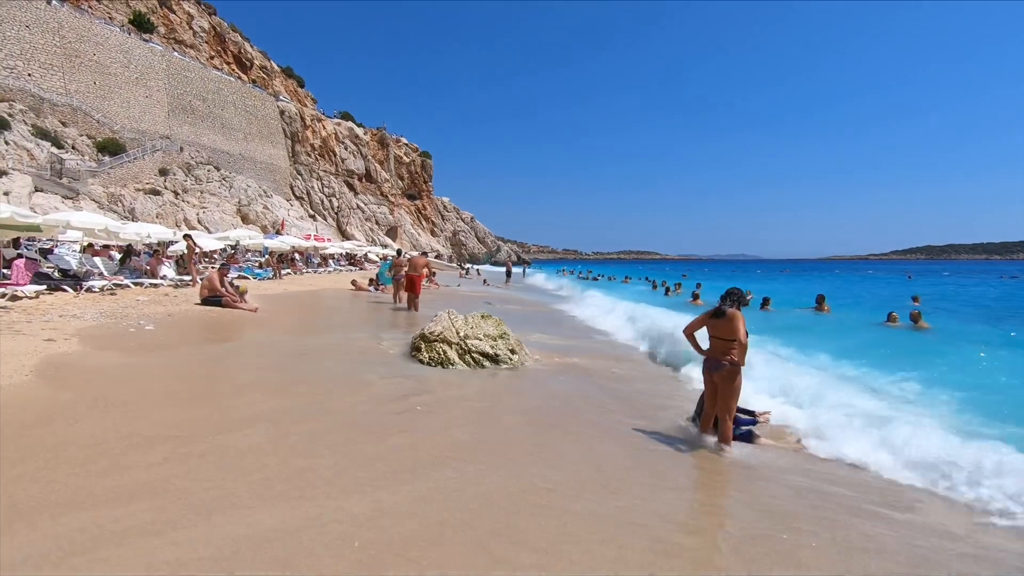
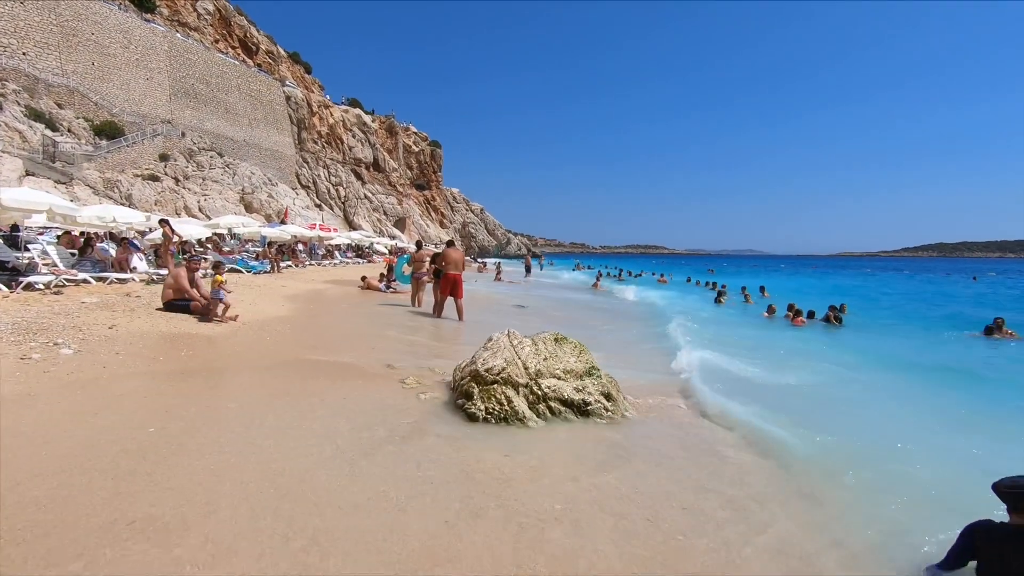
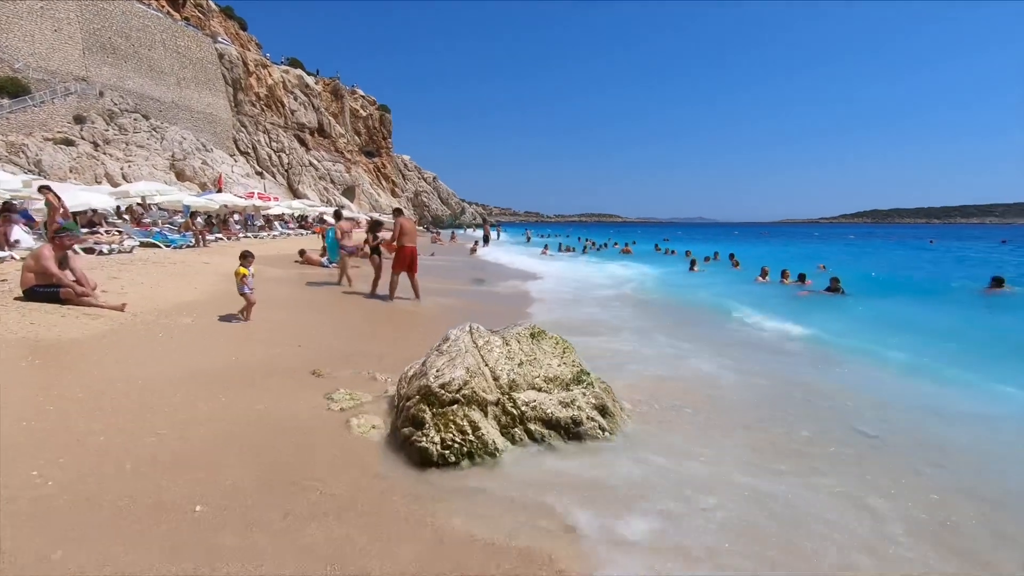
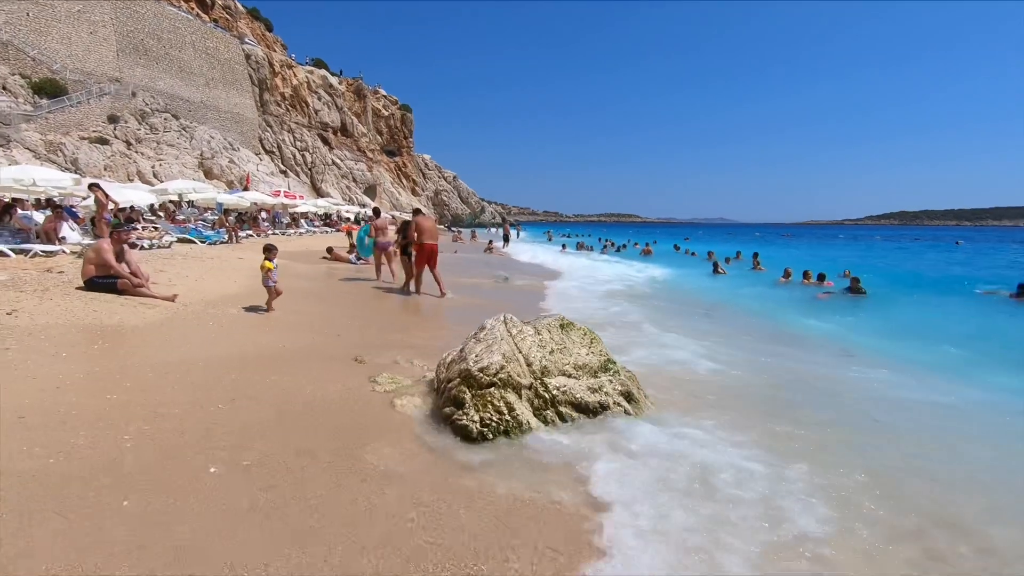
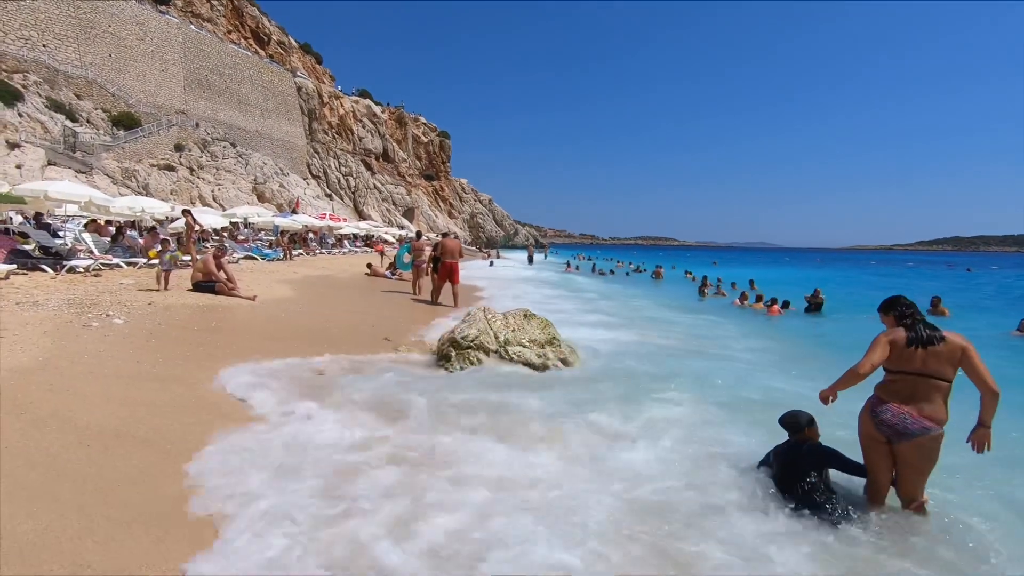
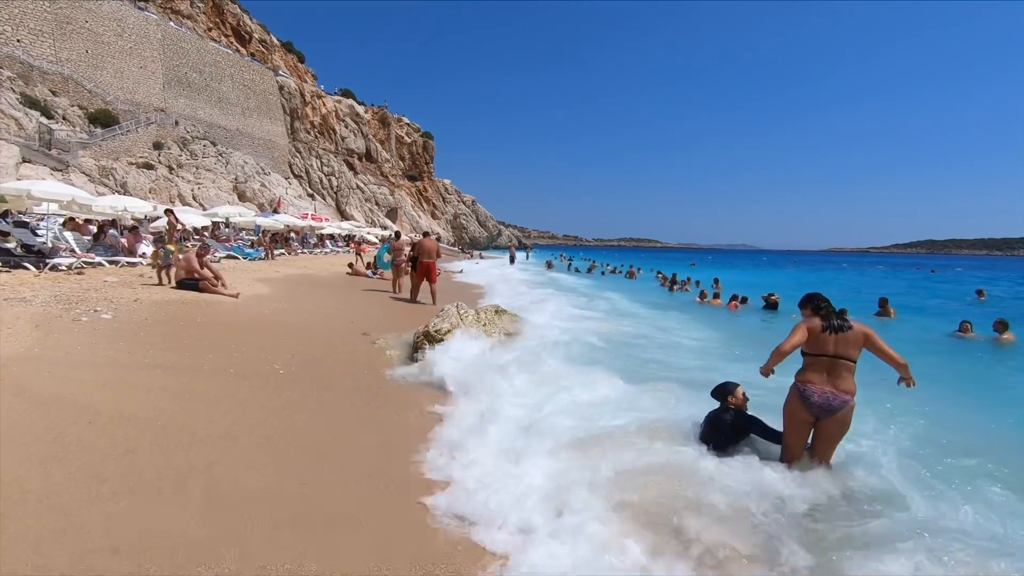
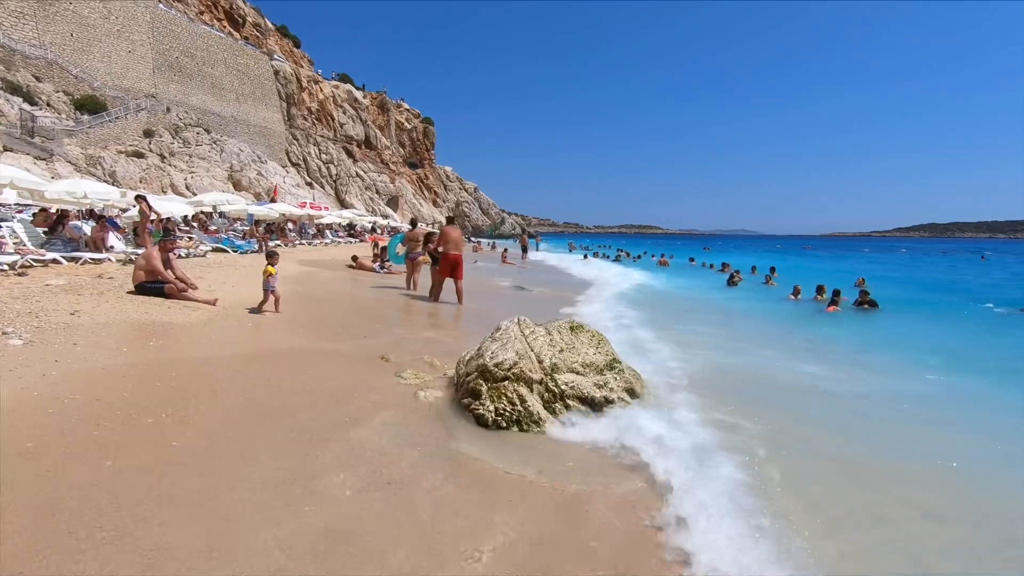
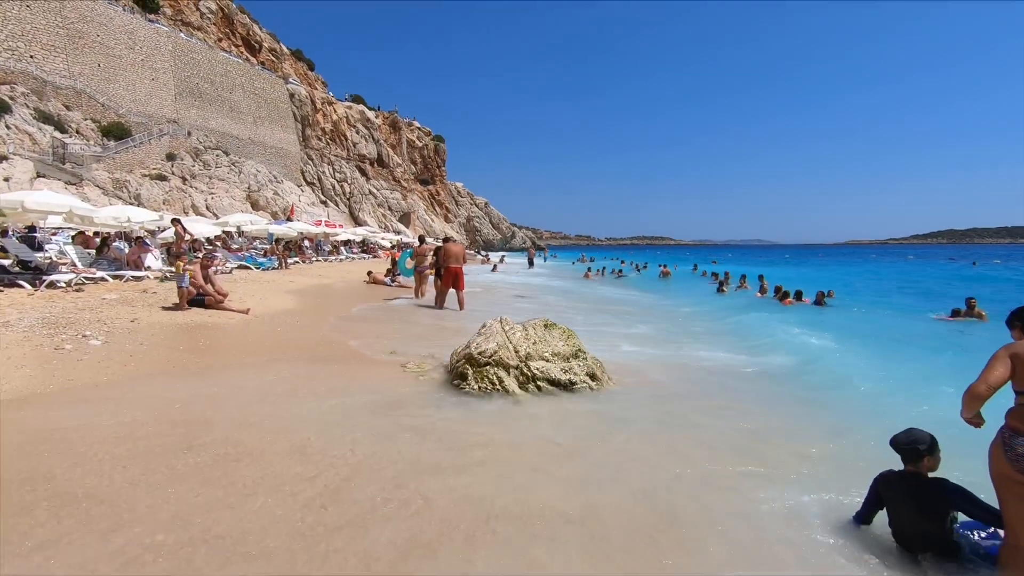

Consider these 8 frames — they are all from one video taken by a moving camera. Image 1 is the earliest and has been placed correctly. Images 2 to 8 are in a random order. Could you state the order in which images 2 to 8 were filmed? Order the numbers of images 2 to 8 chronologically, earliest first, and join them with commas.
6, 5, 8, 2, 7, 4, 3
